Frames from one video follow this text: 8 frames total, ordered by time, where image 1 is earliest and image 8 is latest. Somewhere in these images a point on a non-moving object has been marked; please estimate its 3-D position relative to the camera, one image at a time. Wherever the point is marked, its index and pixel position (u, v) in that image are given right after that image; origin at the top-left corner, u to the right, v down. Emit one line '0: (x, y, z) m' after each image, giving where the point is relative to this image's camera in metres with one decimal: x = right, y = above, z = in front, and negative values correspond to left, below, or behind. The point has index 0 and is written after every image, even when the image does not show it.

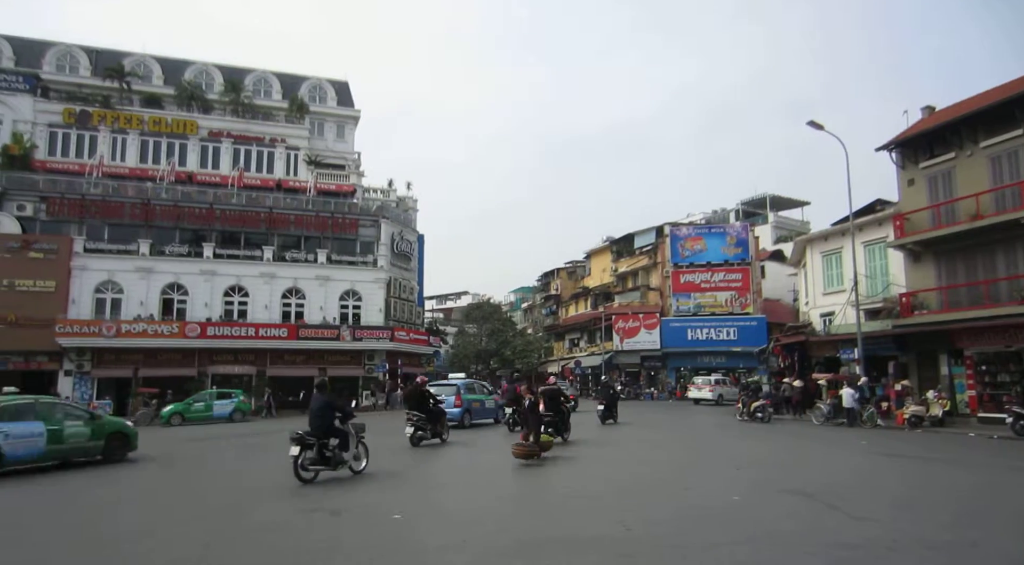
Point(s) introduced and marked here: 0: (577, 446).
0: (+1.6, -4.2, +17.2) m
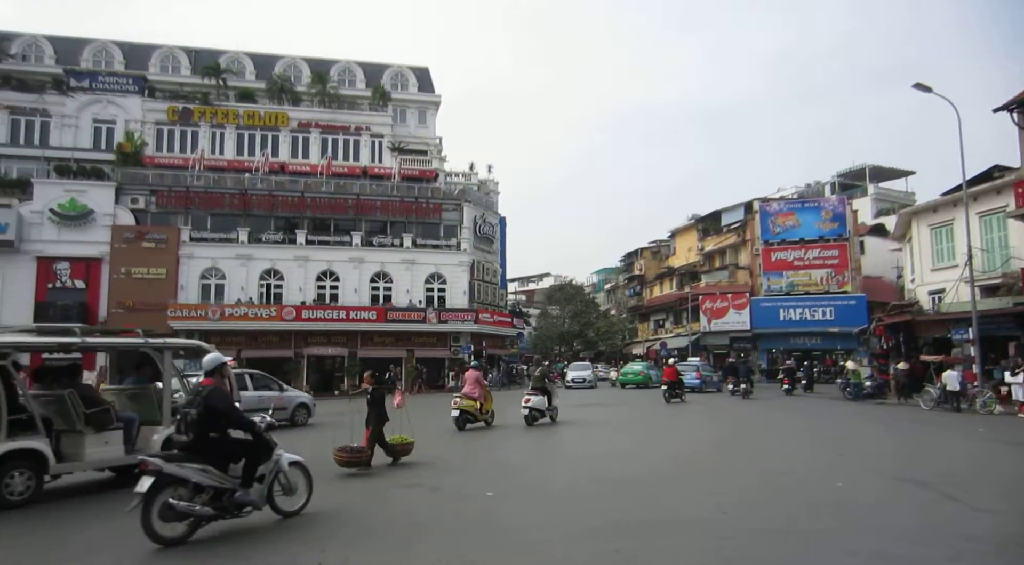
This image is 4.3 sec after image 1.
0: (+3.9, -3.6, +16.9) m
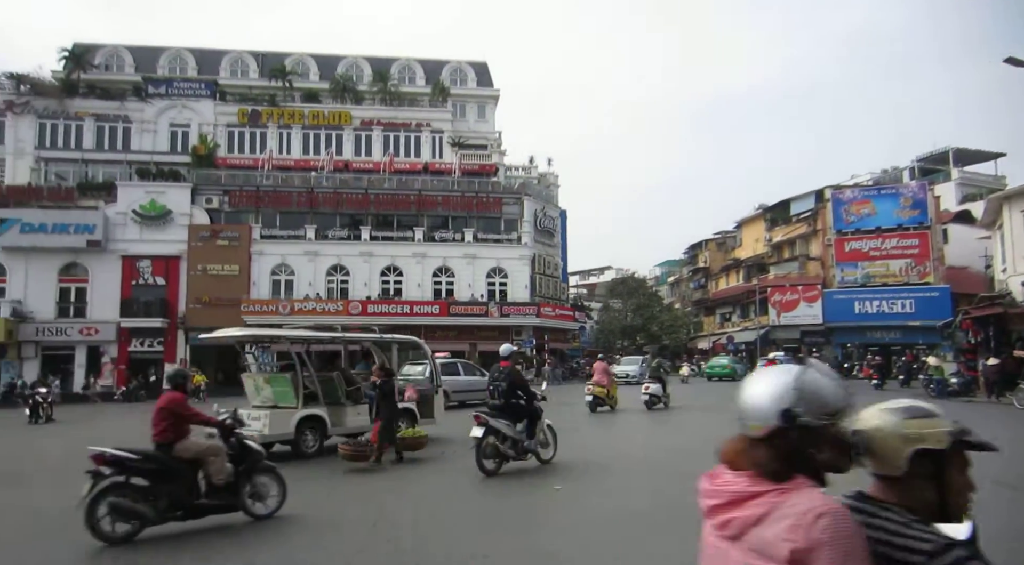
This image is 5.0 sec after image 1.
0: (+5.7, -3.4, +16.4) m
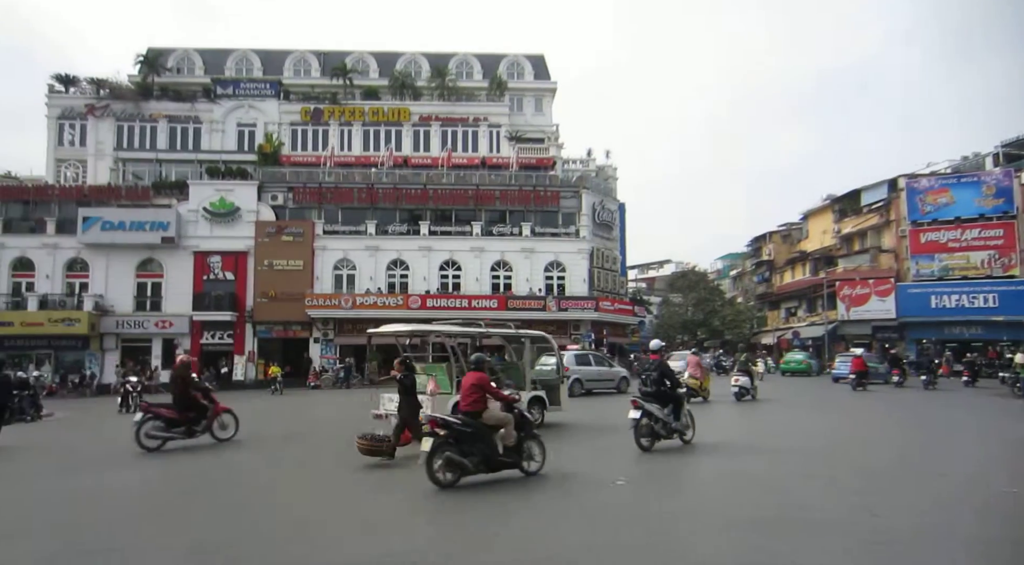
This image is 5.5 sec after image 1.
0: (+7.4, -3.3, +15.8) m
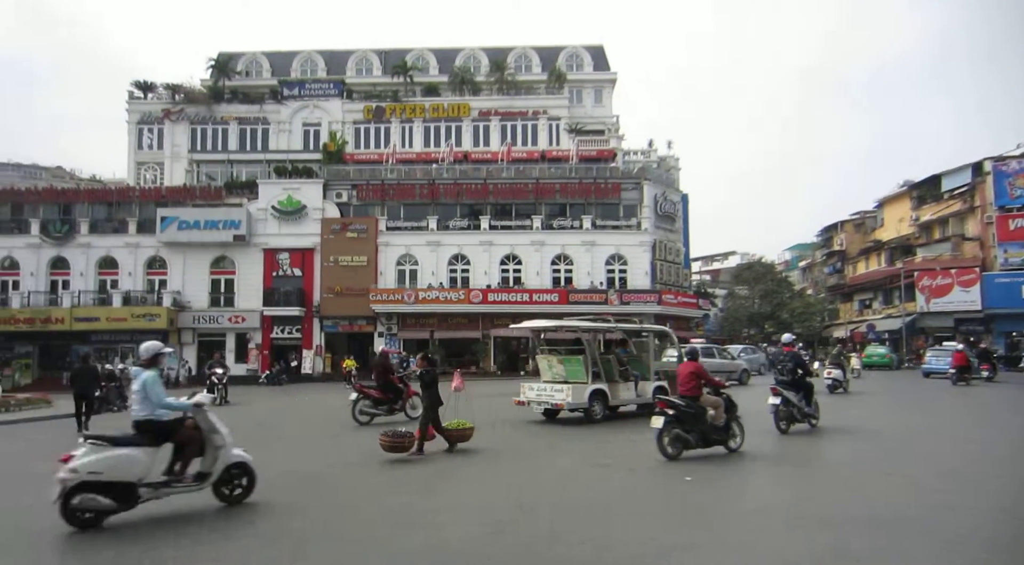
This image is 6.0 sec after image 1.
0: (+9.2, -3.0, +15.0) m
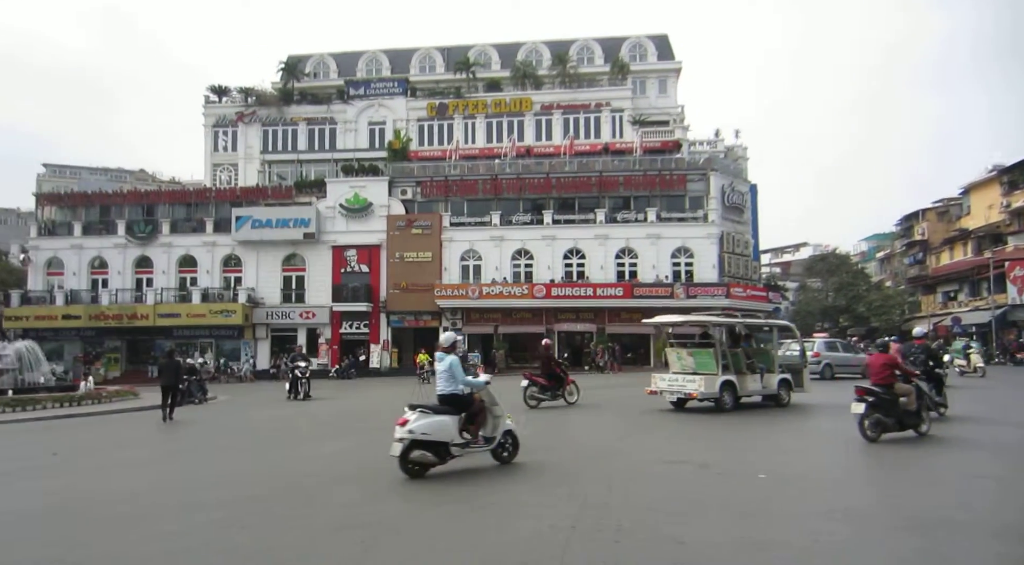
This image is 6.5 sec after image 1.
0: (+11.0, -2.8, +14.2) m
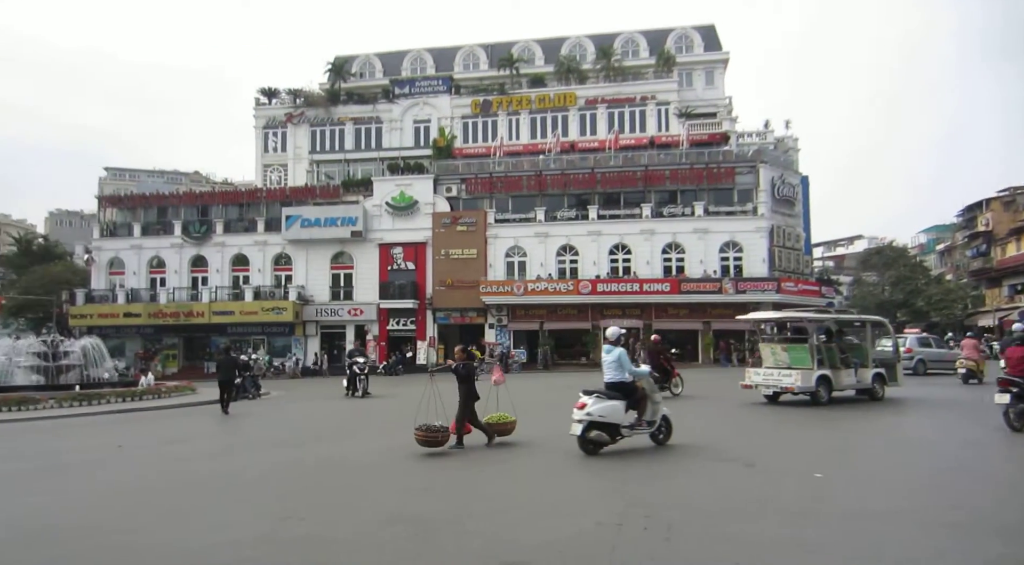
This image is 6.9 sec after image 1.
0: (+12.3, -2.6, +13.5) m
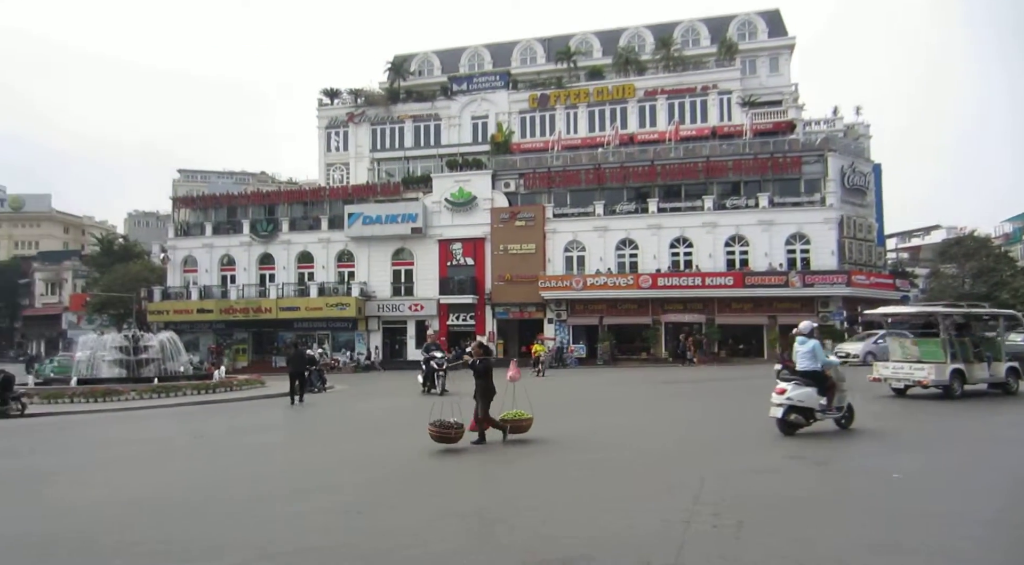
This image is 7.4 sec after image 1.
0: (+13.8, -2.4, +12.4) m
